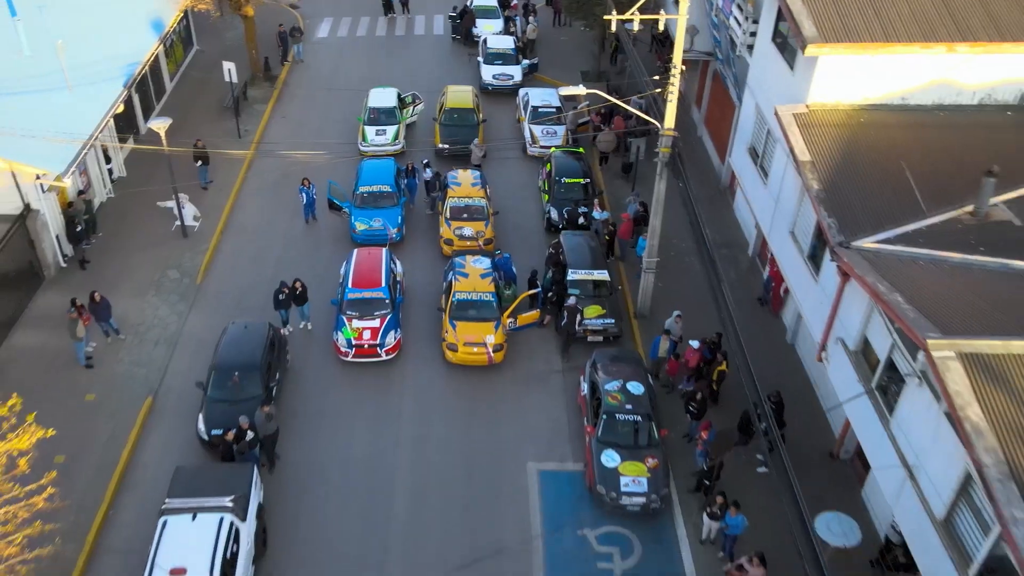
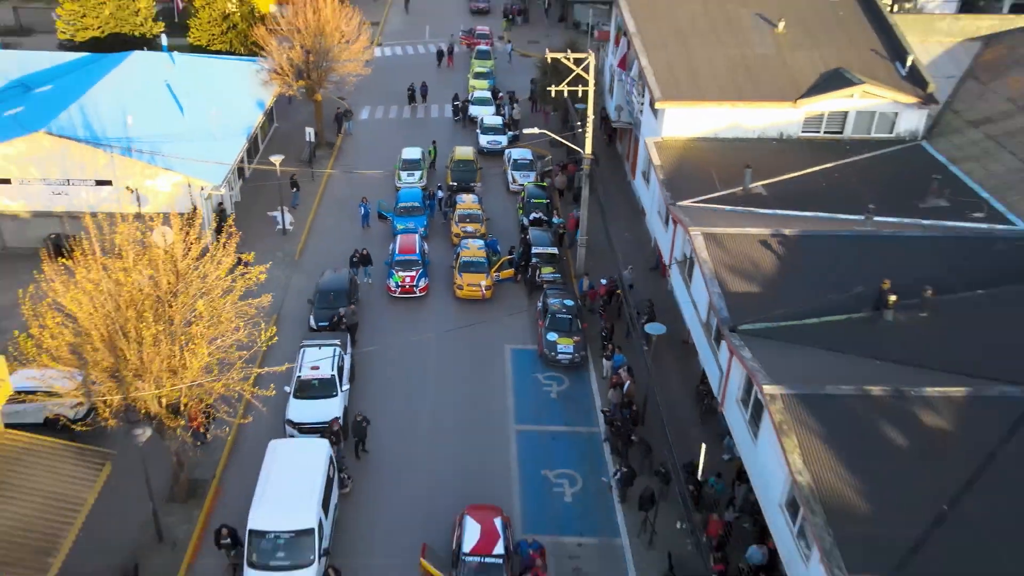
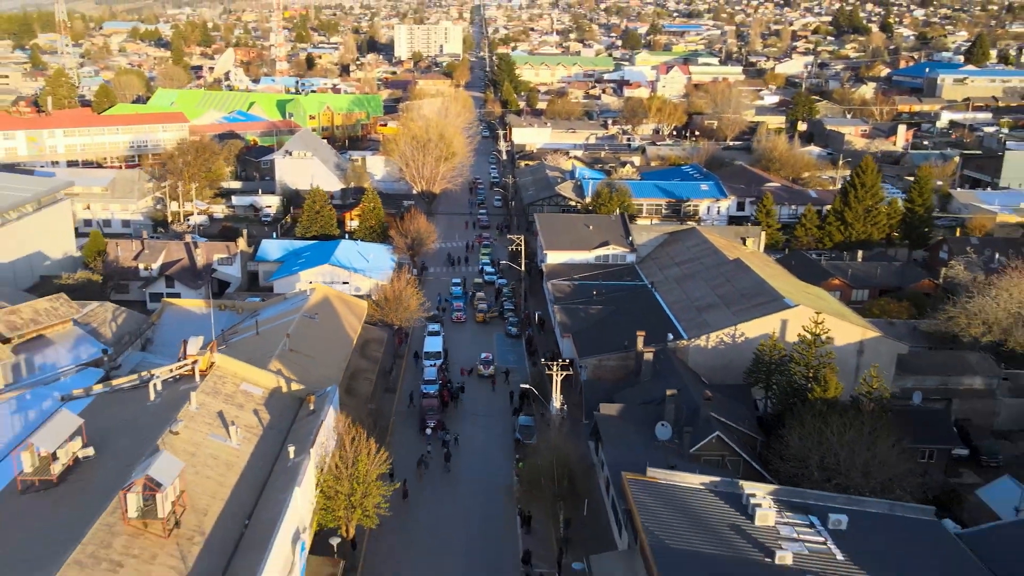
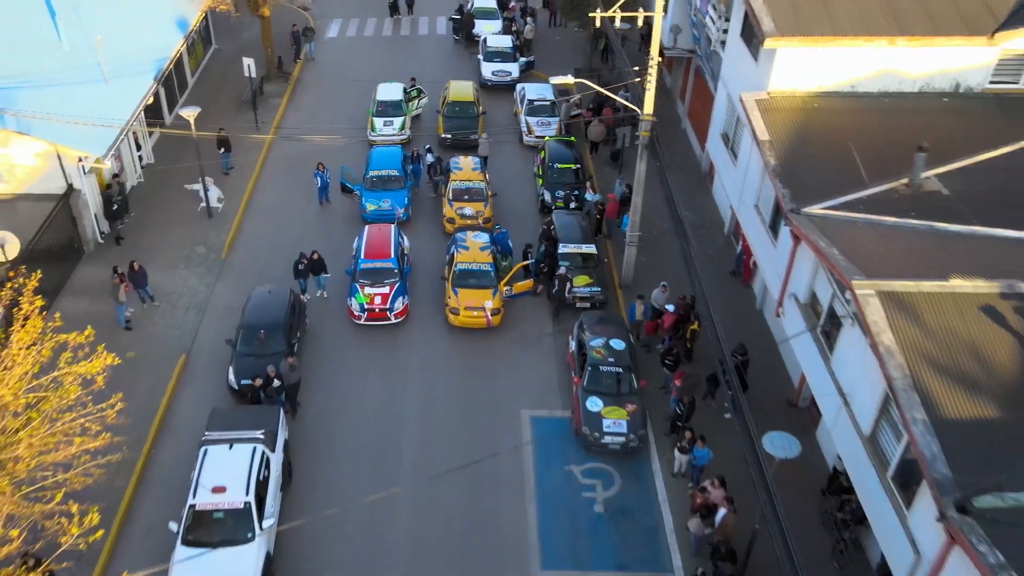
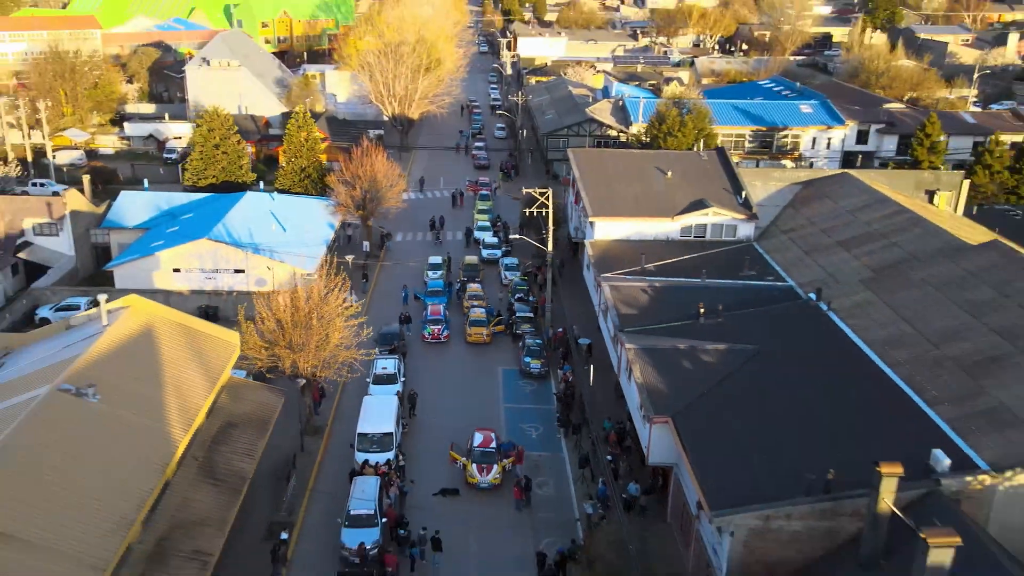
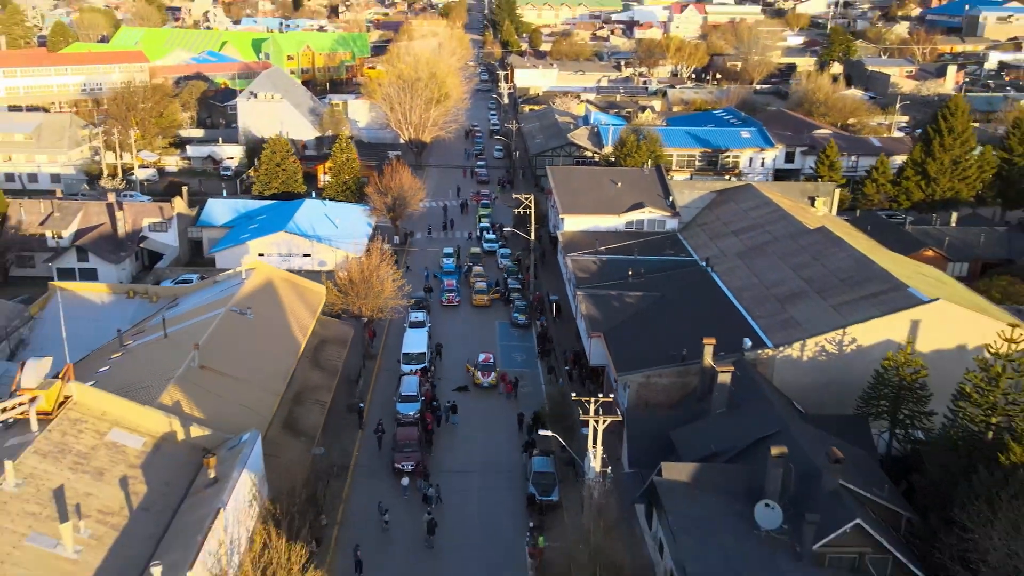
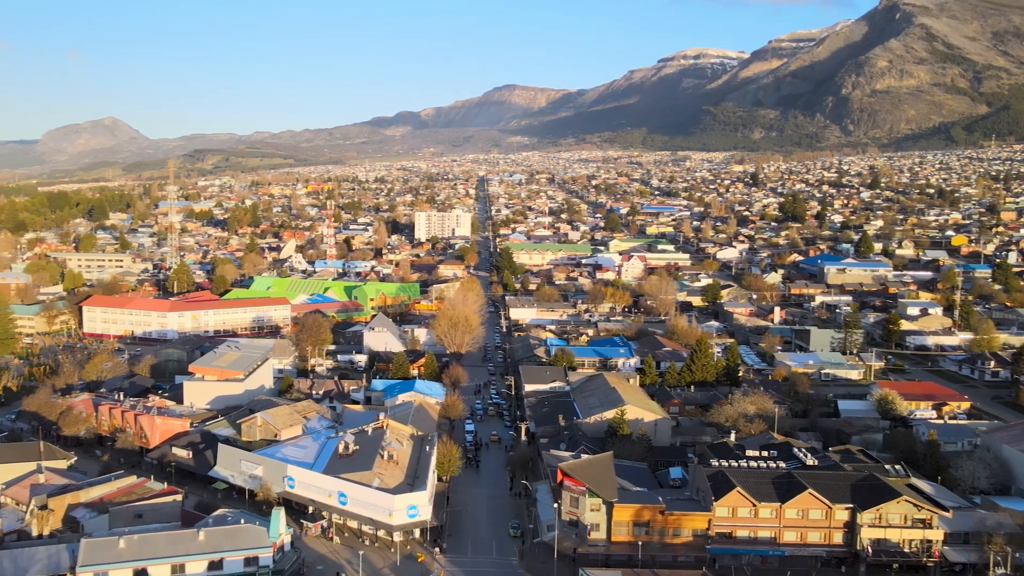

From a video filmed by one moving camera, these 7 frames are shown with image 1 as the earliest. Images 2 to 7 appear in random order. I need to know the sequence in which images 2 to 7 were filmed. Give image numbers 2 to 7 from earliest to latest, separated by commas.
4, 2, 5, 6, 3, 7
